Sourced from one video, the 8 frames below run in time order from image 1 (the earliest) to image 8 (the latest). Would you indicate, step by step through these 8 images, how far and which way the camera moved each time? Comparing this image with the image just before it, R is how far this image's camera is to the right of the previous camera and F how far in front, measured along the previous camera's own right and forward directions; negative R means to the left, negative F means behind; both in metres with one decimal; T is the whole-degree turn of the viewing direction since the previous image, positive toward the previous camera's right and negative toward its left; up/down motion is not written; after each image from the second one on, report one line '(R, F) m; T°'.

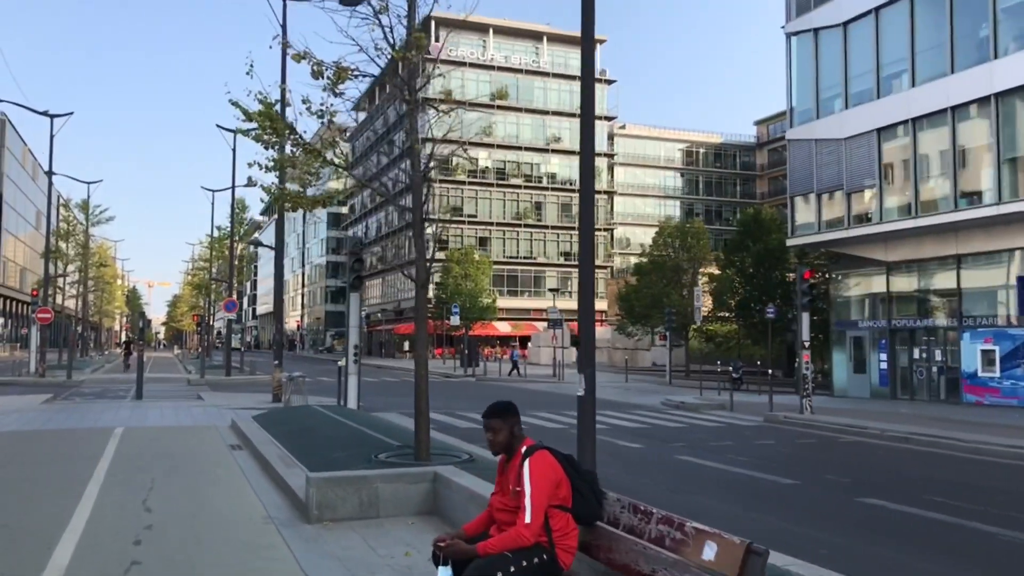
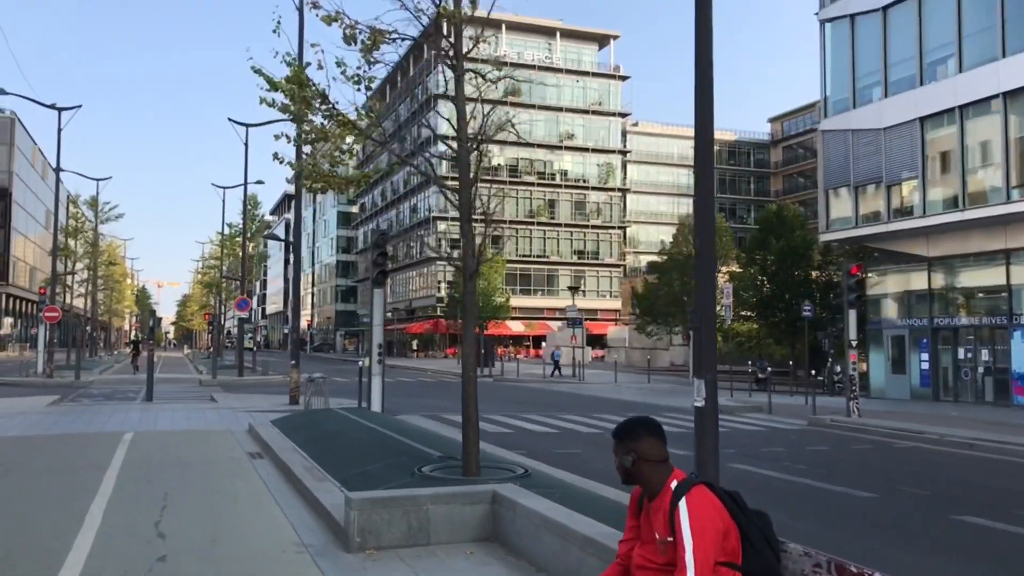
(-0.5, +1.2) m; -1°
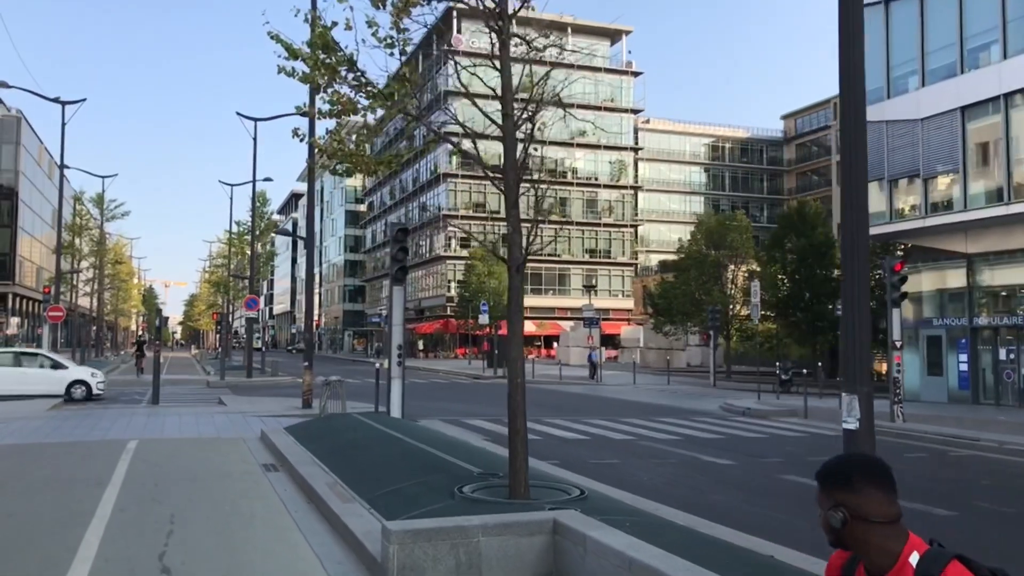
(-0.4, +1.1) m; 0°
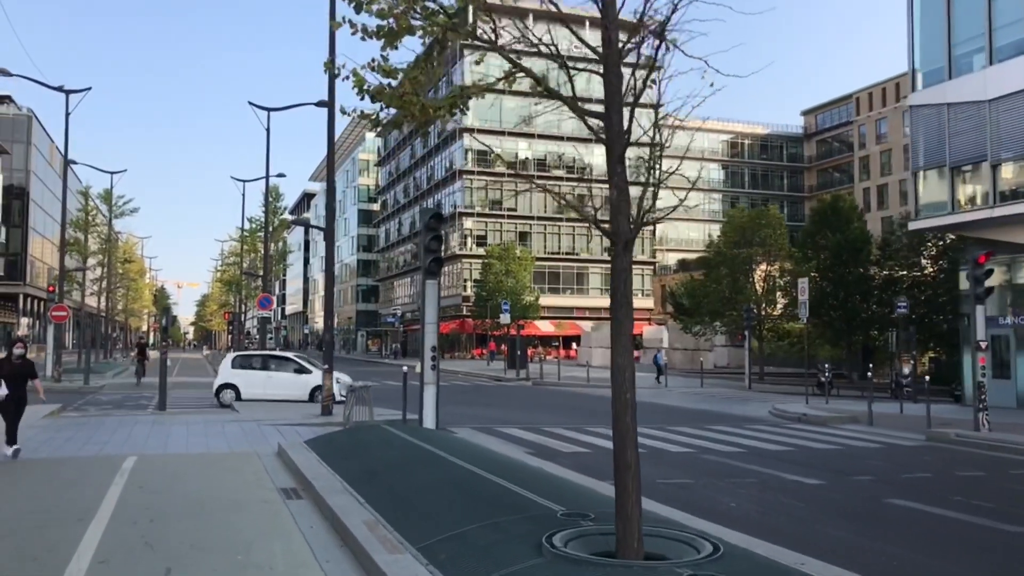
(-0.7, +2.0) m; -1°
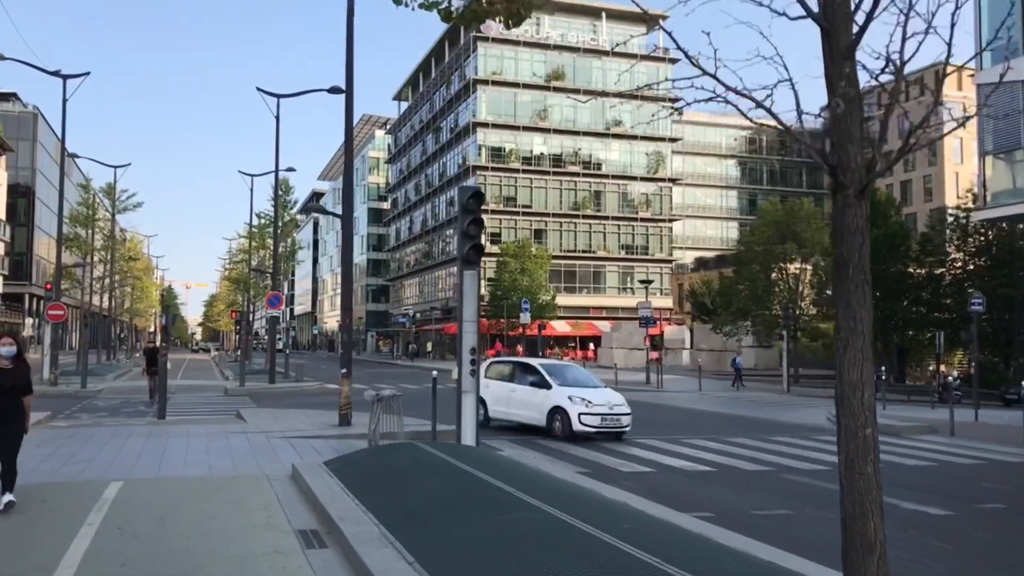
(-0.7, +2.2) m; -1°
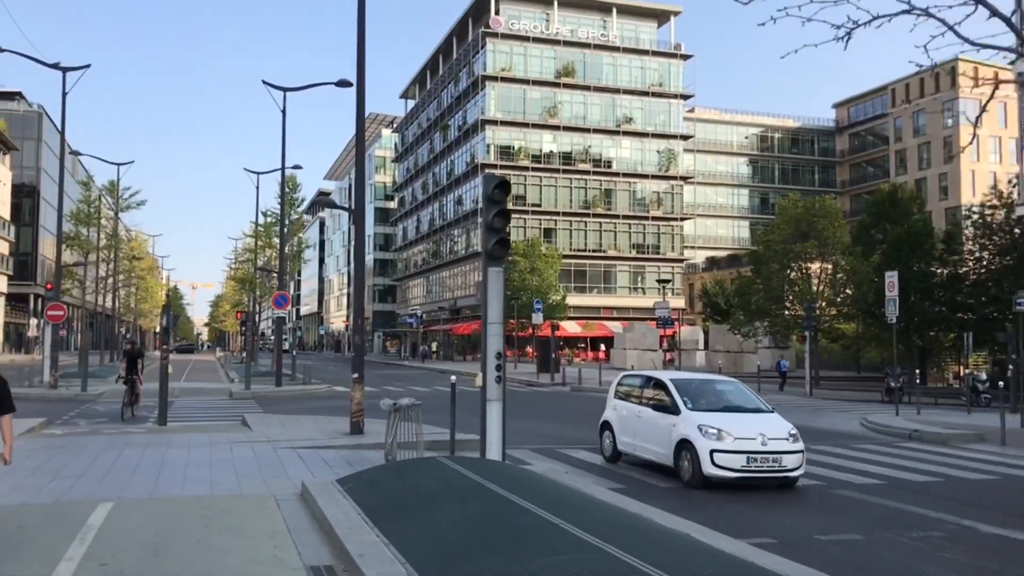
(-0.3, +1.1) m; 0°
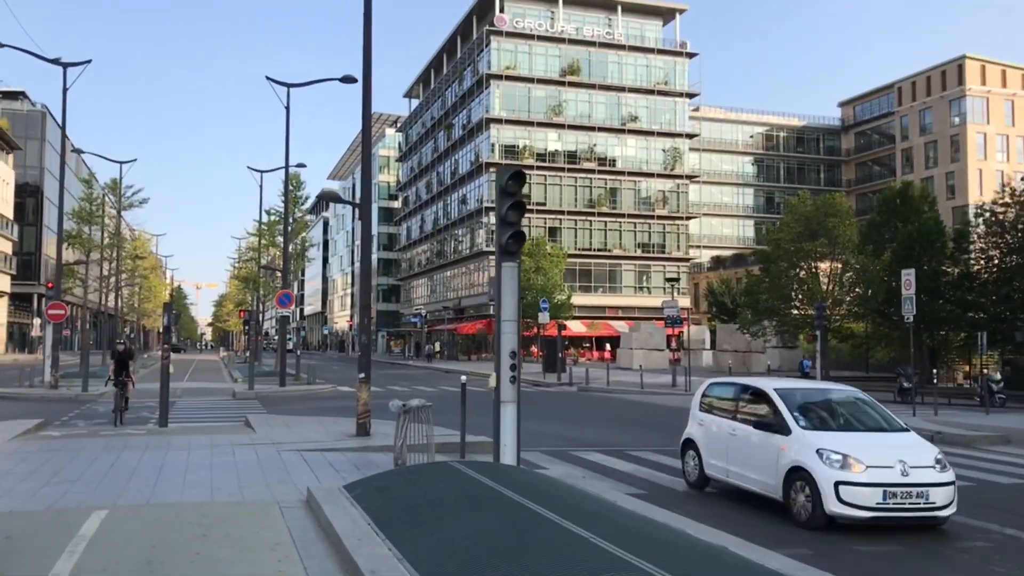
(-0.1, +0.5) m; 0°
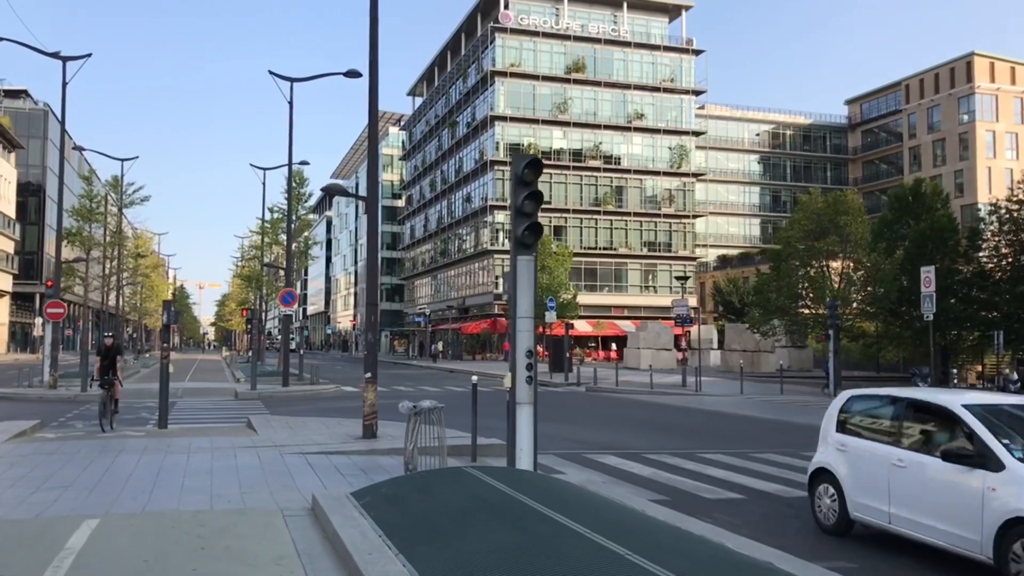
(-0.2, +0.6) m; 0°
